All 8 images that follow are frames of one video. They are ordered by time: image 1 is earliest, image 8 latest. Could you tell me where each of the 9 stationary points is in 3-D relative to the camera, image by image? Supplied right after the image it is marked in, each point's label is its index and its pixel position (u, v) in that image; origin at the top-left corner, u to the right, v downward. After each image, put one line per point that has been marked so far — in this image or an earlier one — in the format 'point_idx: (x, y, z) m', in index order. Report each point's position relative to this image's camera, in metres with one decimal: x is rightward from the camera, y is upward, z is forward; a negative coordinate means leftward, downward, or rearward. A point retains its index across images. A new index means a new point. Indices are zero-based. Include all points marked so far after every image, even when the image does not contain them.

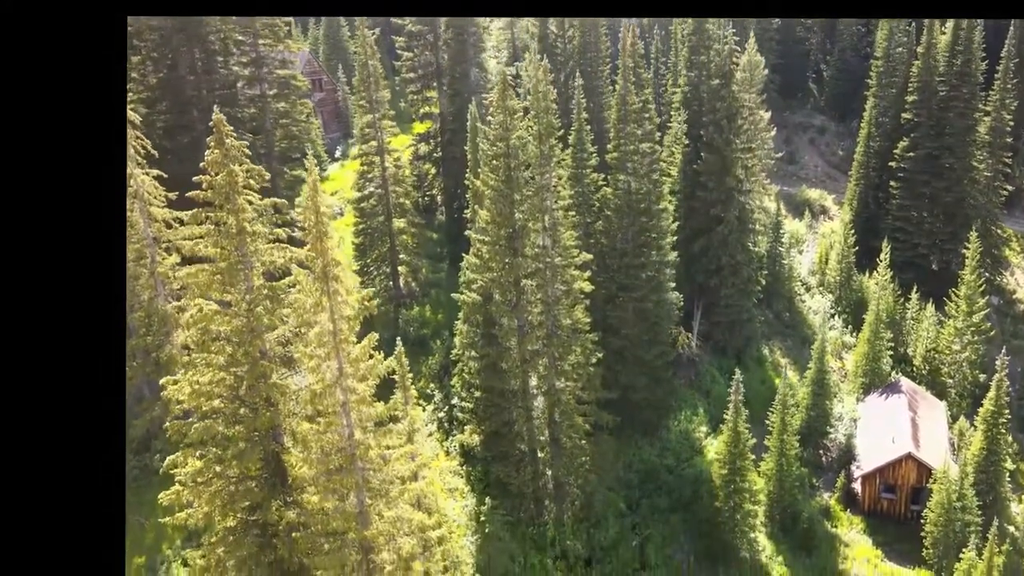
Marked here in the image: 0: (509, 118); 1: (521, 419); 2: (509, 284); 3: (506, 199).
0: (-0.2, +4.8, +18.2) m
1: (+0.2, -3.8, +19.1) m
2: (-0.1, +0.1, +18.6) m
3: (-0.2, +2.6, +18.2) m
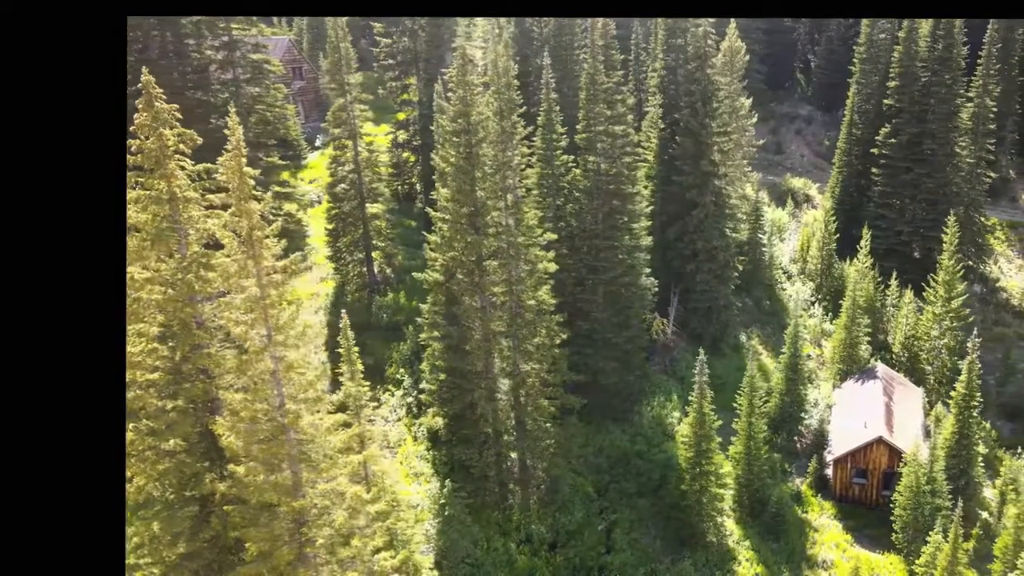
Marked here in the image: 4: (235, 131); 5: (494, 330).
0: (-1.3, +5.4, +17.9) m
1: (-0.9, -3.2, +18.9) m
2: (-1.2, +0.7, +18.4) m
3: (-1.3, +3.2, +18.0) m
4: (-4.9, +2.8, +11.4) m
5: (-0.5, -1.2, +18.7) m
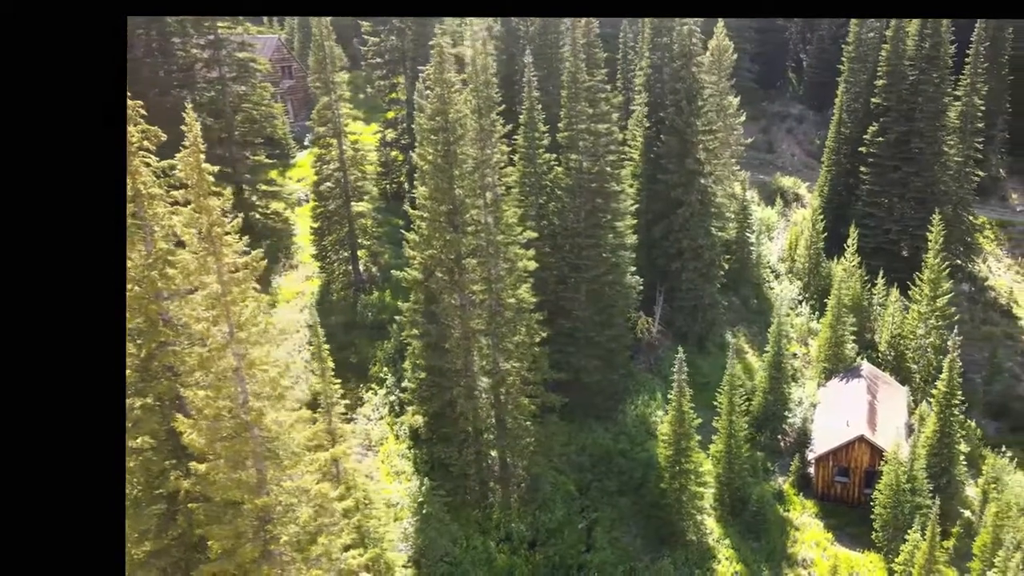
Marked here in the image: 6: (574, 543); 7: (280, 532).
0: (-1.9, +5.5, +17.9) m
1: (-1.5, -3.2, +18.8) m
2: (-1.8, +0.8, +18.4) m
3: (-1.9, +3.2, +17.9) m
4: (-5.6, +2.8, +11.3) m
5: (-1.1, -1.2, +18.6) m
6: (+1.9, -7.7, +19.4) m
7: (-4.1, -4.3, +11.3) m
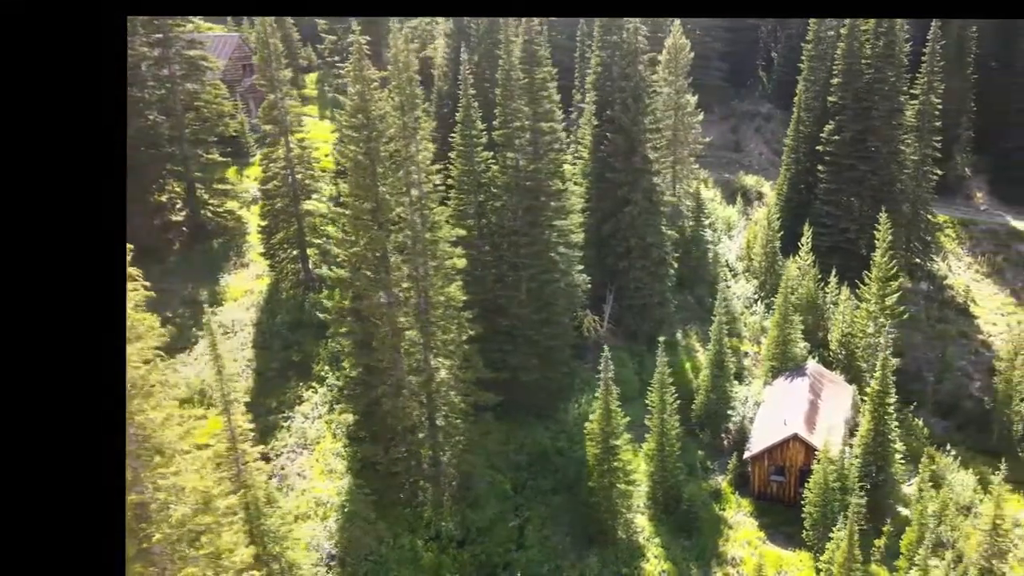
0: (-4.0, +5.5, +17.8) m
1: (-3.6, -3.1, +18.8) m
2: (-4.0, +0.8, +18.3) m
3: (-4.0, +3.3, +17.9) m
4: (-7.7, +2.9, +11.3) m
5: (-3.3, -1.1, +18.6) m
6: (-0.2, -7.7, +19.4) m
7: (-6.2, -4.3, +11.3) m
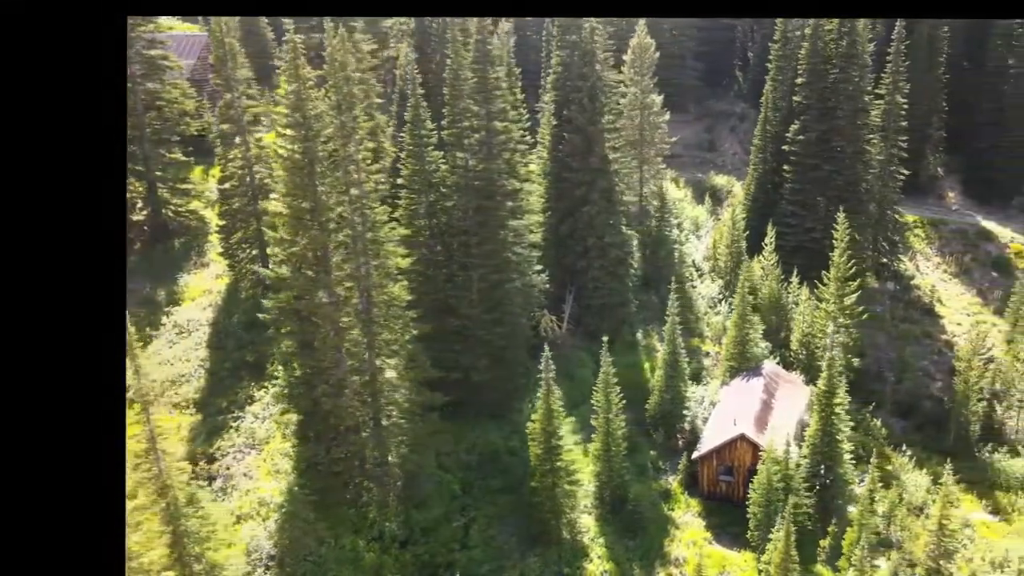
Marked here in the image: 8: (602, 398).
0: (-5.7, +5.5, +17.8) m
1: (-5.3, -3.1, +18.8) m
2: (-5.7, +0.8, +18.3) m
3: (-5.7, +3.3, +17.9) m
4: (-9.4, +2.9, +11.2) m
5: (-5.0, -1.1, +18.5) m
6: (-1.9, -7.7, +19.4) m
7: (-7.9, -4.2, +11.2) m
8: (+2.8, -3.4, +20.1) m
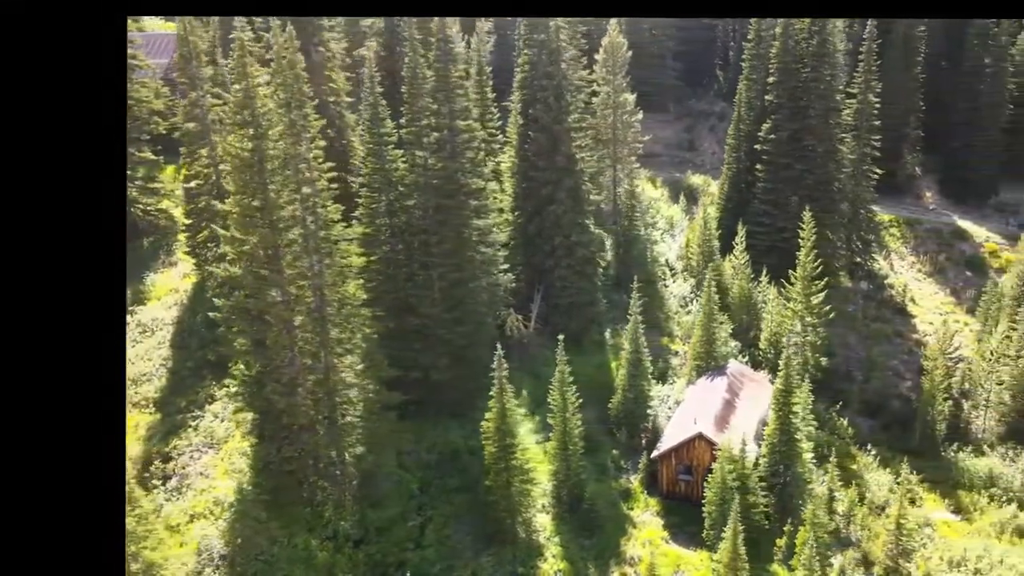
0: (-7.1, +5.6, +17.7) m
1: (-6.7, -3.1, +18.7) m
2: (-7.0, +0.9, +18.2) m
3: (-7.1, +3.3, +17.8) m
4: (-10.7, +2.9, +11.2) m
5: (-6.3, -1.1, +18.5) m
6: (-3.3, -7.6, +19.3) m
7: (-9.3, -4.2, +11.2) m
8: (+1.5, -3.4, +20.0) m
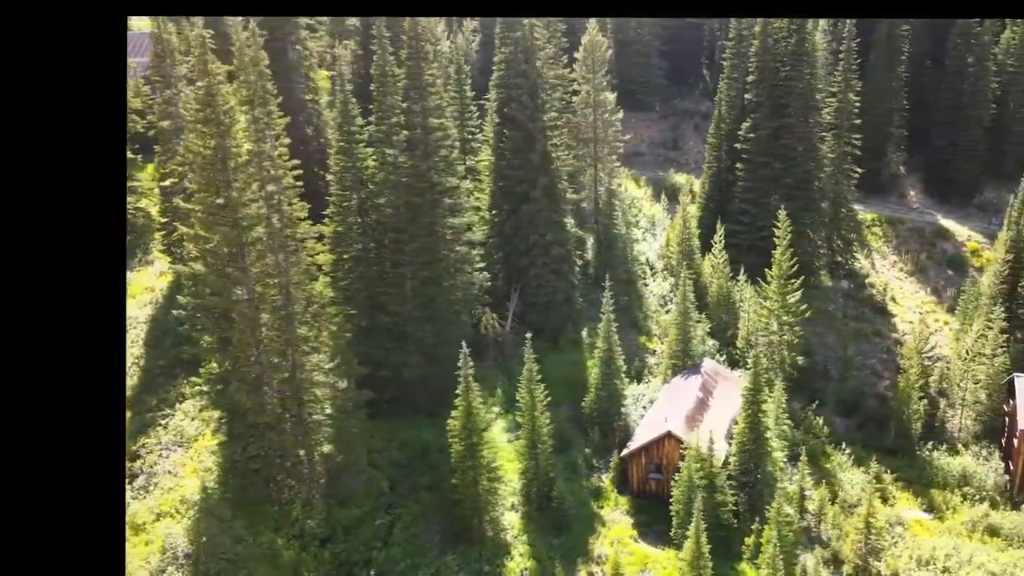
0: (-8.1, +5.6, +17.7) m
1: (-7.7, -3.0, +18.7) m
2: (-8.0, +0.9, +18.2) m
3: (-8.0, +3.4, +17.8) m
4: (-11.7, +3.0, +11.1) m
5: (-7.3, -1.0, +18.4) m
6: (-4.3, -7.6, +19.3) m
7: (-10.2, -4.1, +11.1) m
8: (+0.5, -3.3, +20.0) m
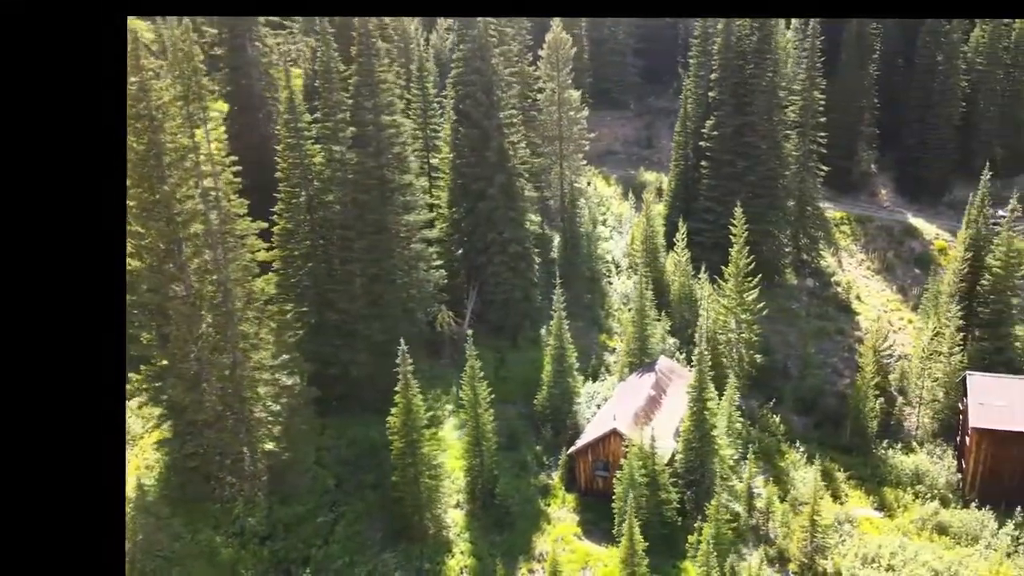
0: (-9.8, +5.7, +17.6) m
1: (-9.4, -2.9, +18.6) m
2: (-9.8, +1.0, +18.1) m
3: (-9.8, +3.5, +17.7) m
4: (-13.4, +3.1, +11.0) m
5: (-9.1, -0.9, +18.4) m
6: (-6.0, -7.5, +19.2) m
7: (-12.0, -4.0, +11.1) m
8: (-1.3, -3.2, +19.9) m
